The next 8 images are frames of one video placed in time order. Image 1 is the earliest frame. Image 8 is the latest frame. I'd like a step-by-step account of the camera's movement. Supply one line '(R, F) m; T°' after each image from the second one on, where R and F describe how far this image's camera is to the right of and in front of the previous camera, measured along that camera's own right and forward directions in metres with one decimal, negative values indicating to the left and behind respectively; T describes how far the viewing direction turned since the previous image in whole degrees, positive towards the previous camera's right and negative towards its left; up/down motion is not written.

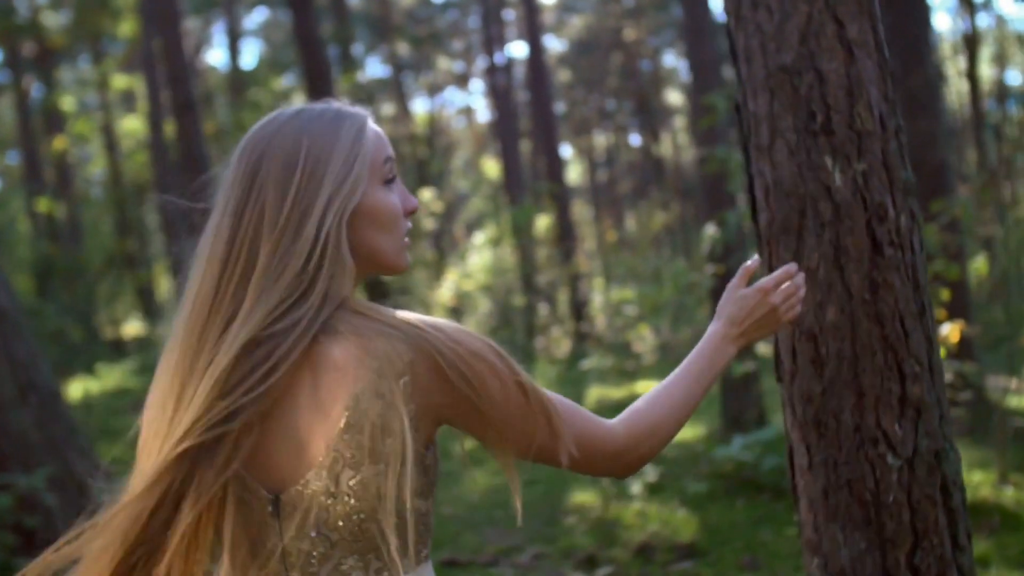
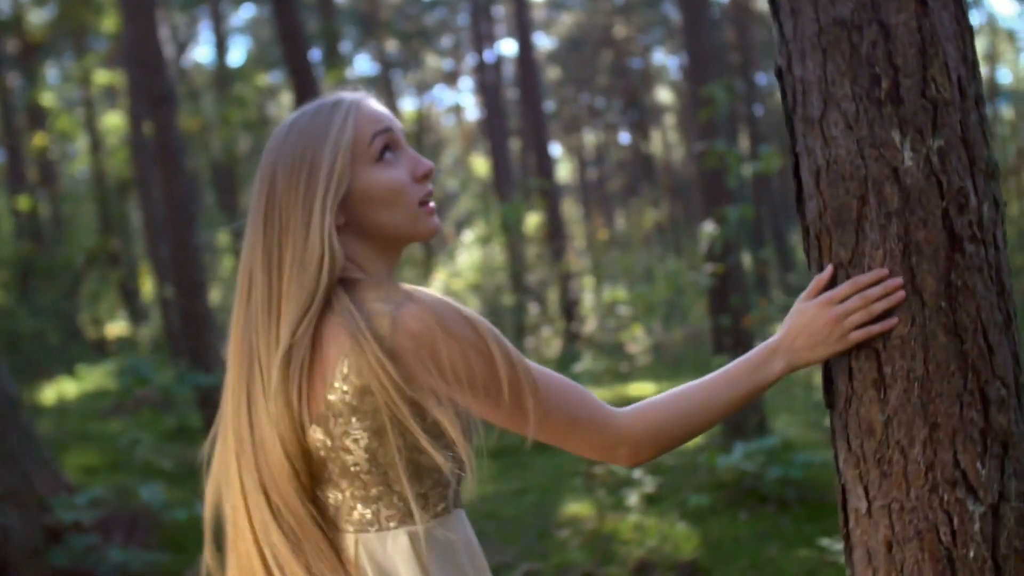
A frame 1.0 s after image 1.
(0.0, +0.4) m; +1°
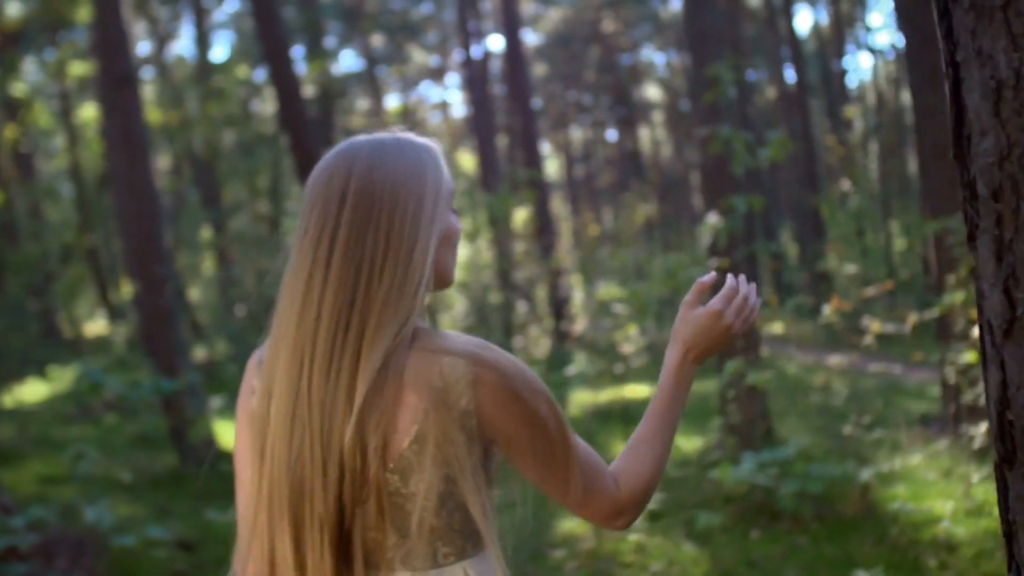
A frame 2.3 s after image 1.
(0.0, +0.6) m; +1°
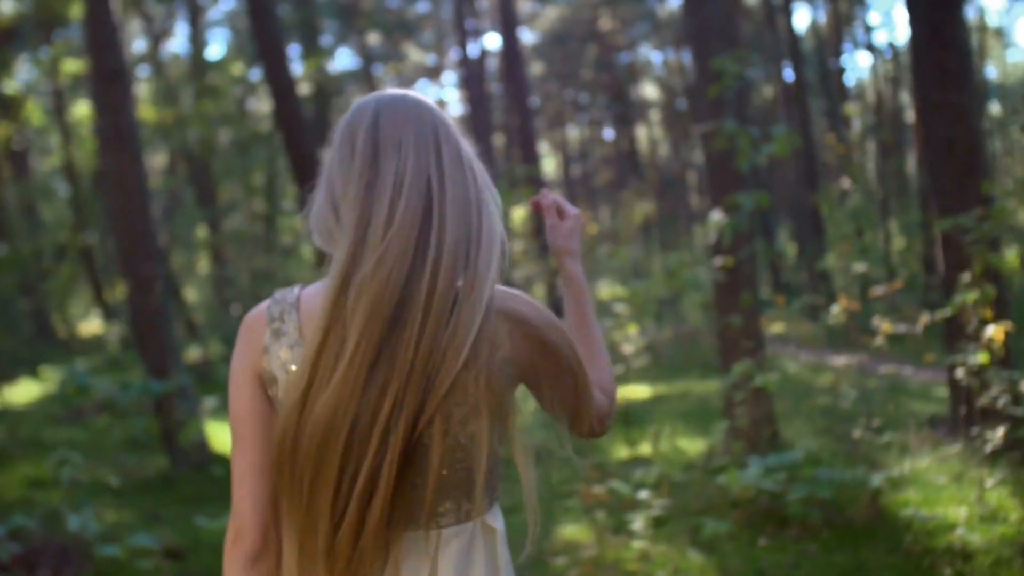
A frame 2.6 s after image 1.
(0.0, +0.2) m; 0°
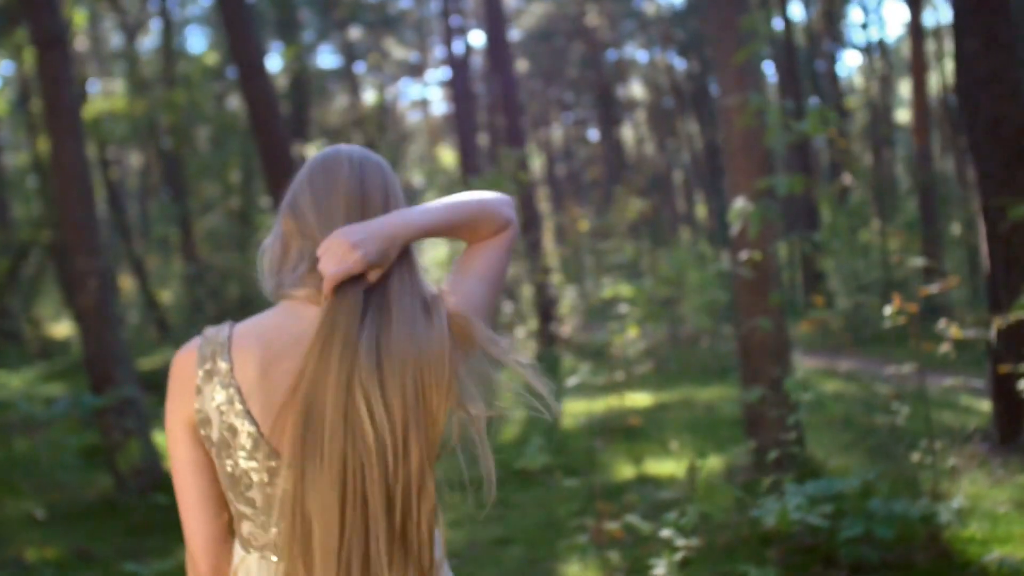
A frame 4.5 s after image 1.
(-0.1, +1.0) m; +1°
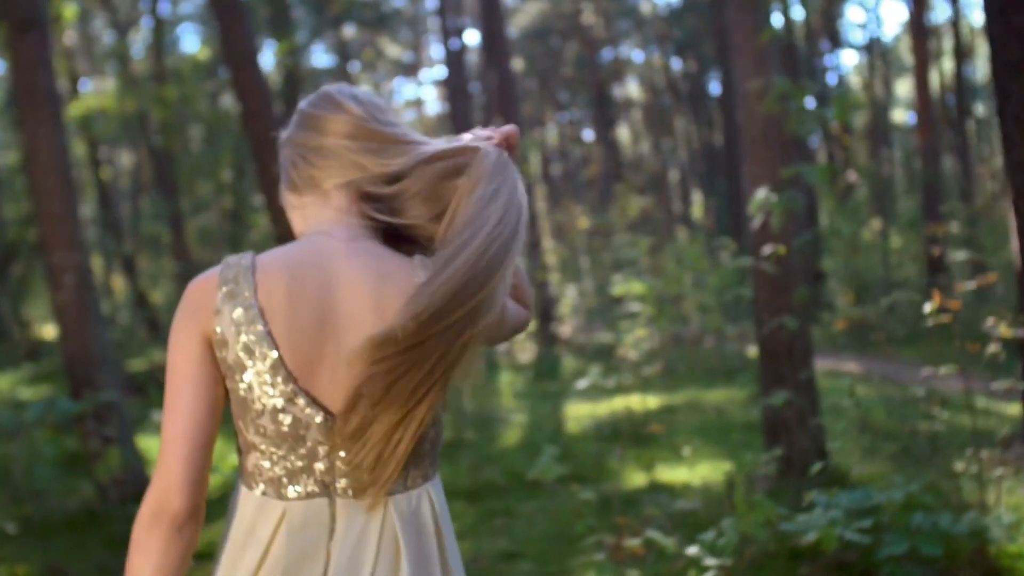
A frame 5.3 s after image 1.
(-0.1, +0.4) m; 0°
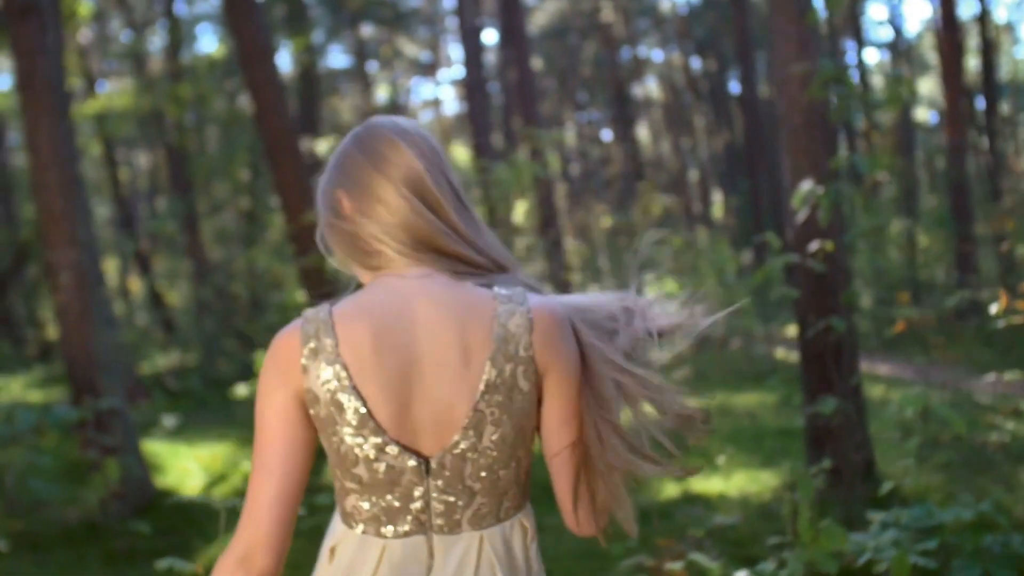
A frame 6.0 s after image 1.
(0.0, +0.4) m; -1°
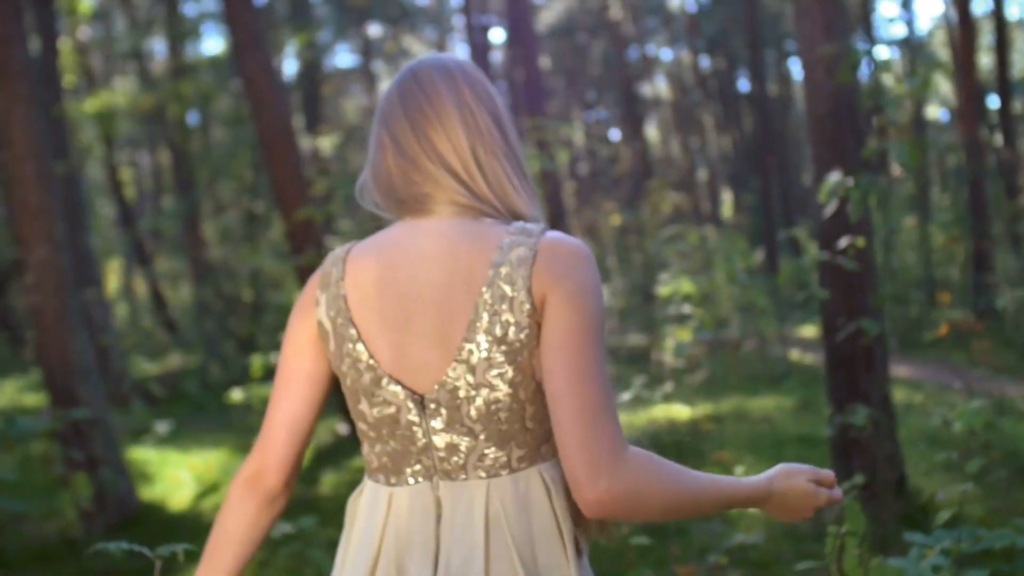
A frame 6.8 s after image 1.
(0.0, +0.4) m; 0°
